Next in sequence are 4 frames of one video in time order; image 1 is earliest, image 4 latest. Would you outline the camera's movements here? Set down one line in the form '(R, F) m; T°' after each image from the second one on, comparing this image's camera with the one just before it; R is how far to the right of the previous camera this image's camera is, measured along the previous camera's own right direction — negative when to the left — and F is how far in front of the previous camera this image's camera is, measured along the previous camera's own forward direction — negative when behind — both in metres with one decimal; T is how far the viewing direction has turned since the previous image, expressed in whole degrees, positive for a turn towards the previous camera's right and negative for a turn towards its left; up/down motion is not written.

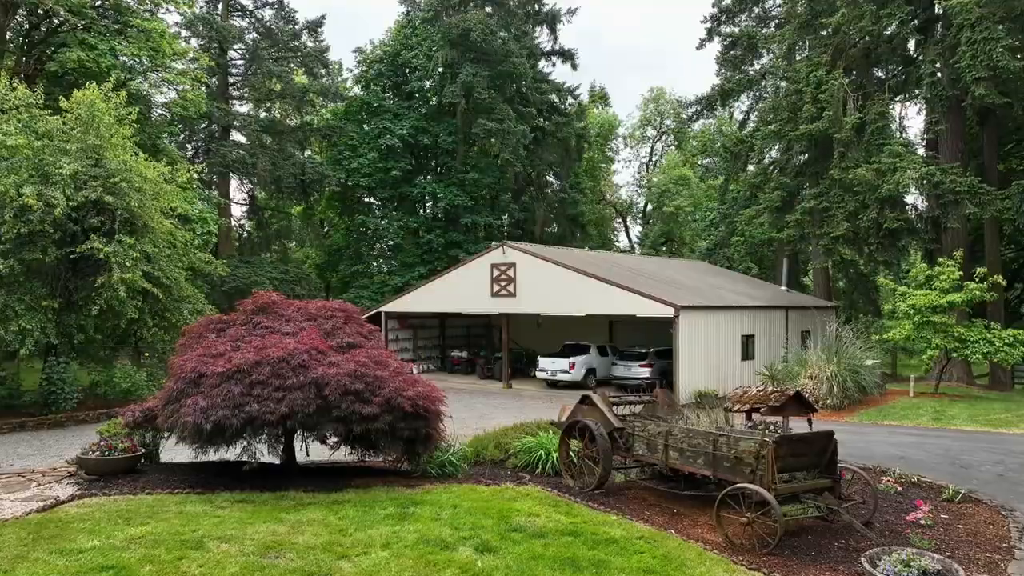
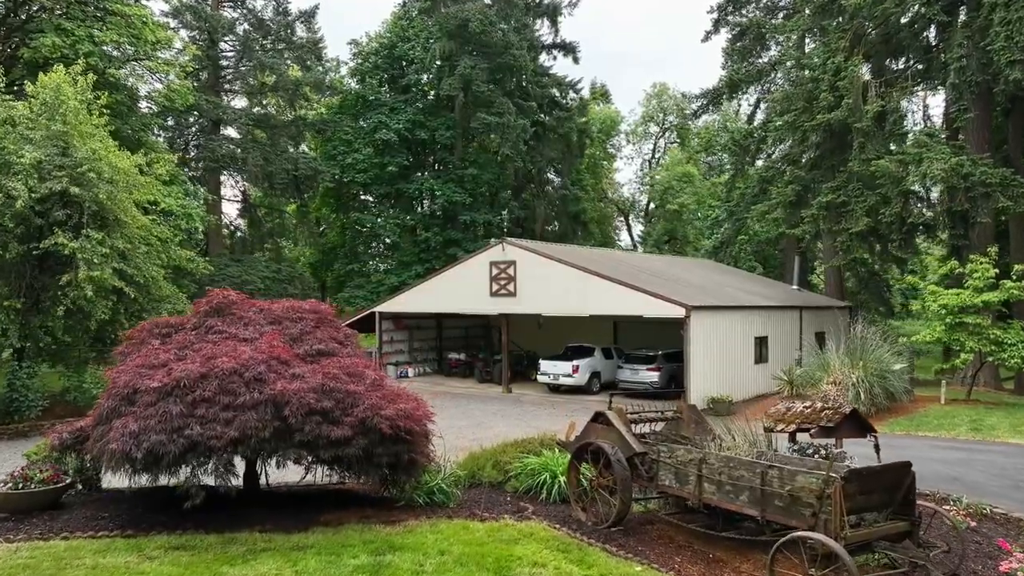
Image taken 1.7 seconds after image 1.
(0.0, +1.2) m; 0°
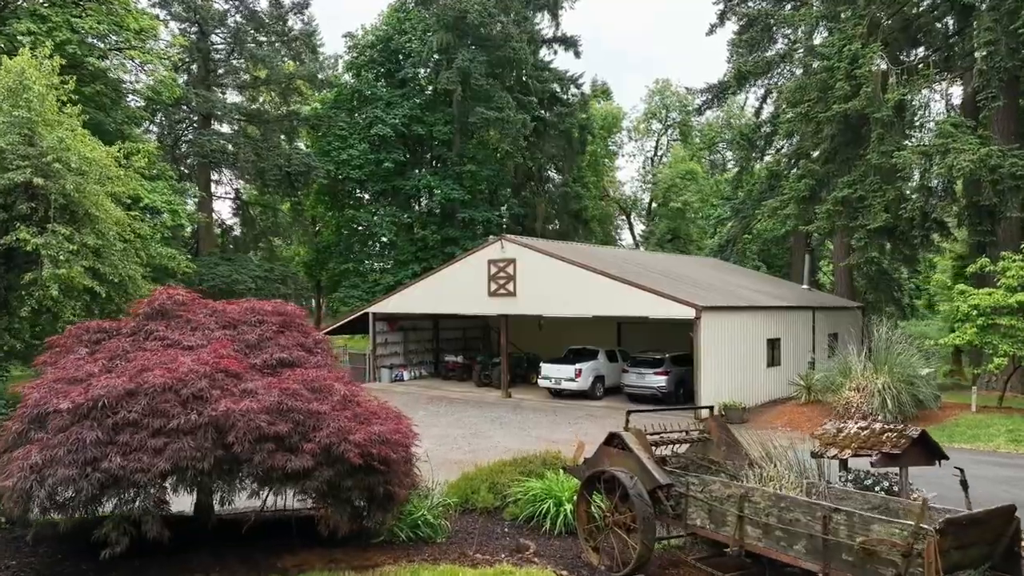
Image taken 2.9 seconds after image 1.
(0.0, +1.1) m; 0°
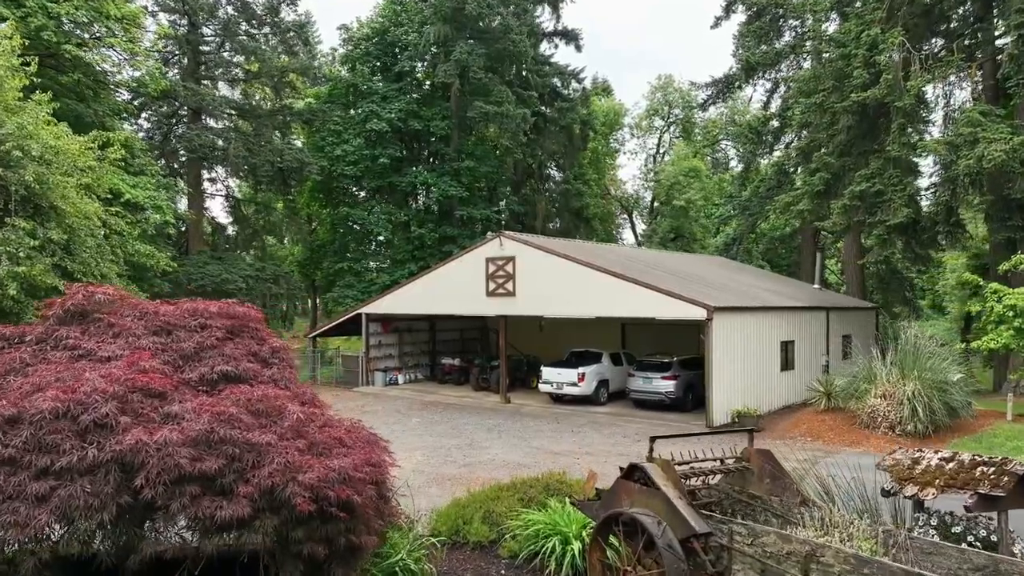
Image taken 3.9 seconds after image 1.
(0.0, +1.1) m; 0°
